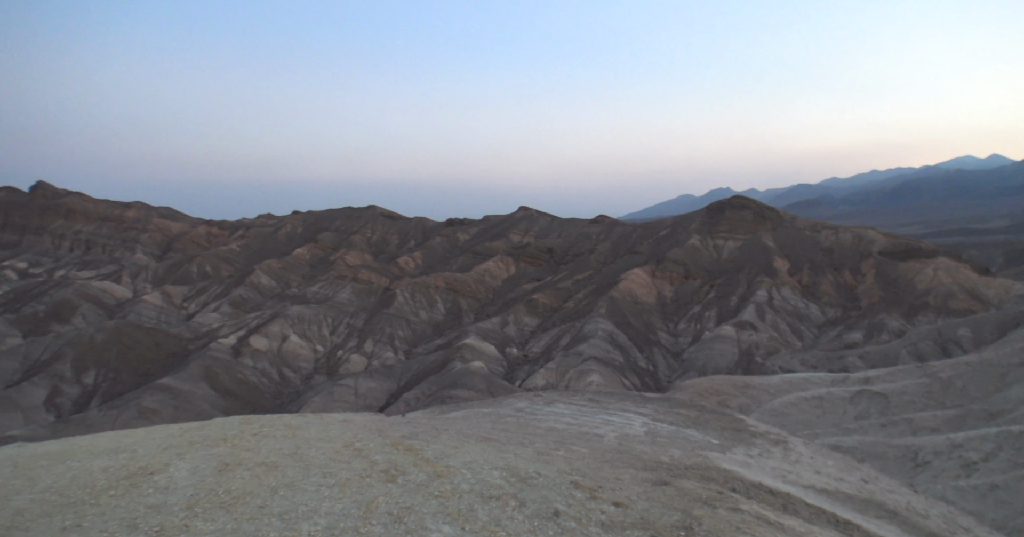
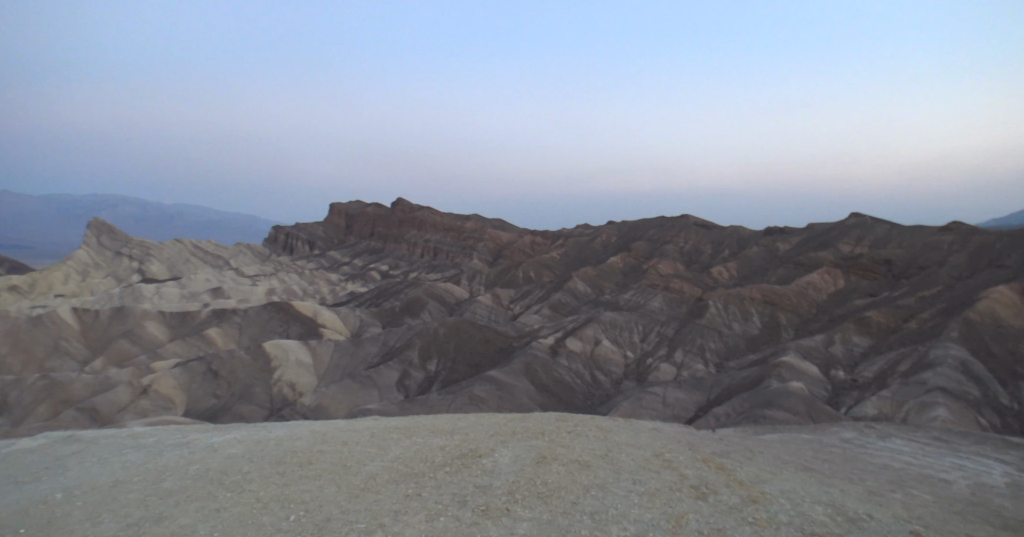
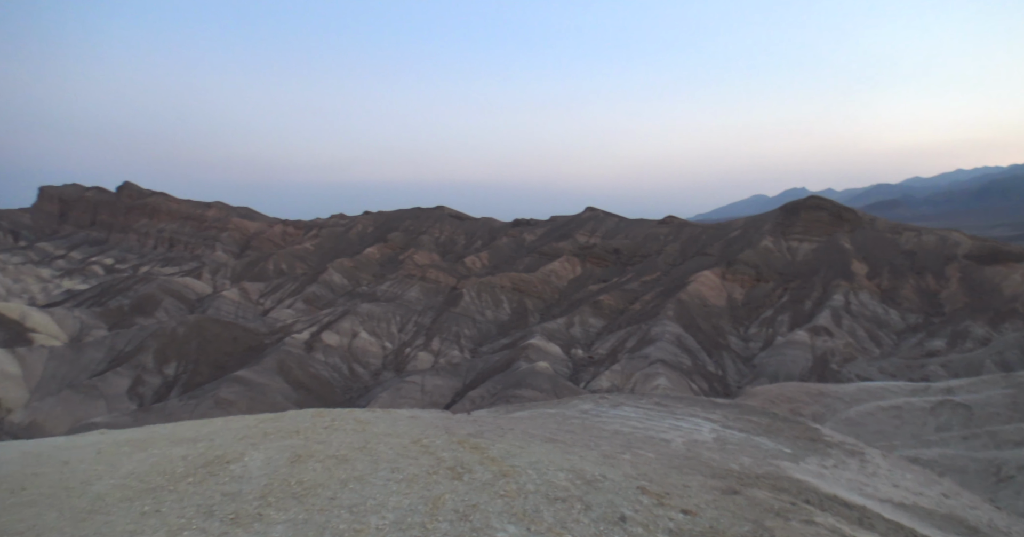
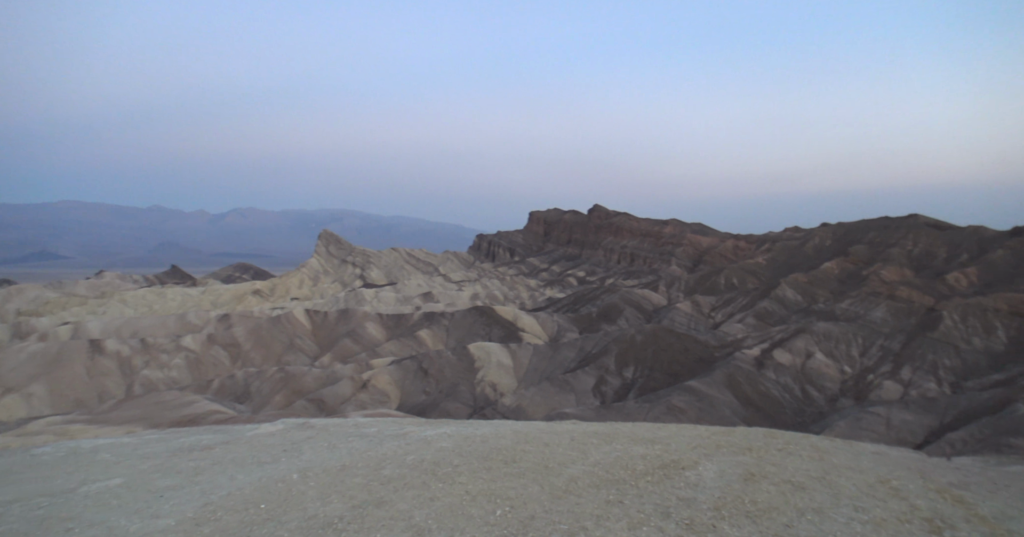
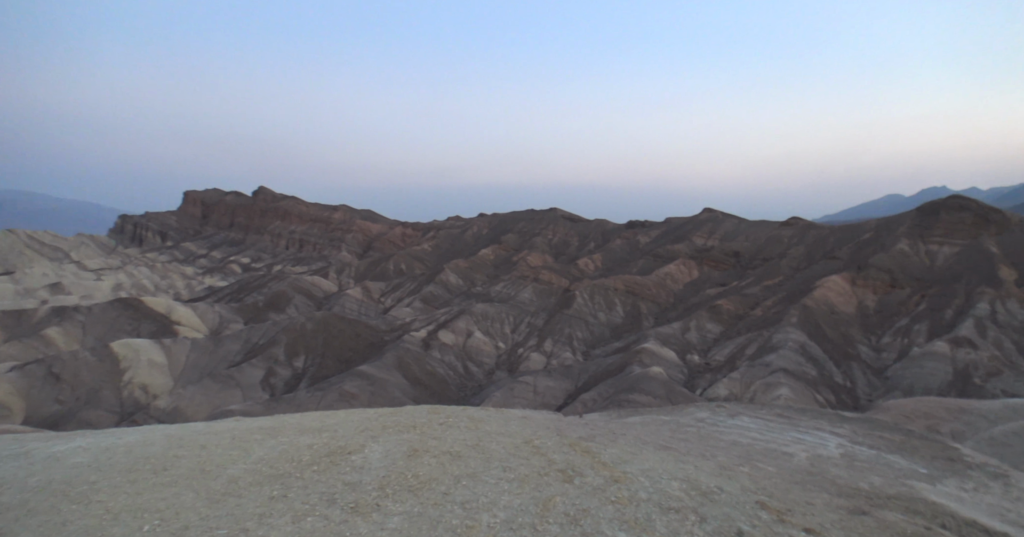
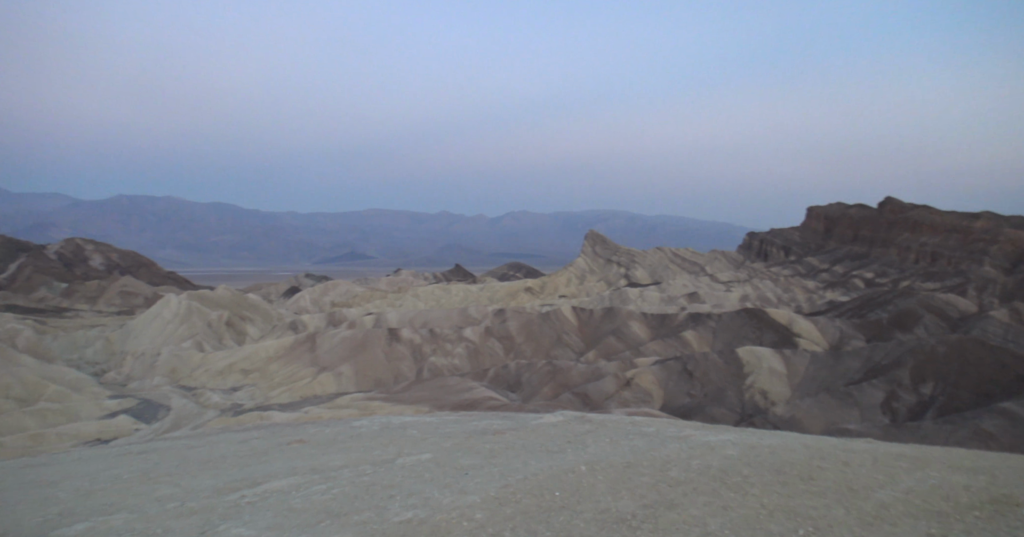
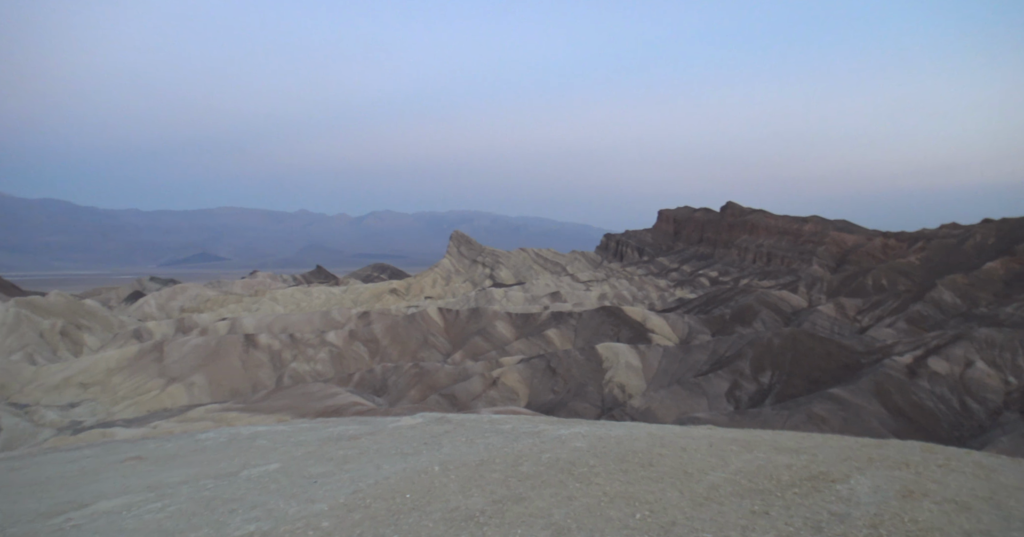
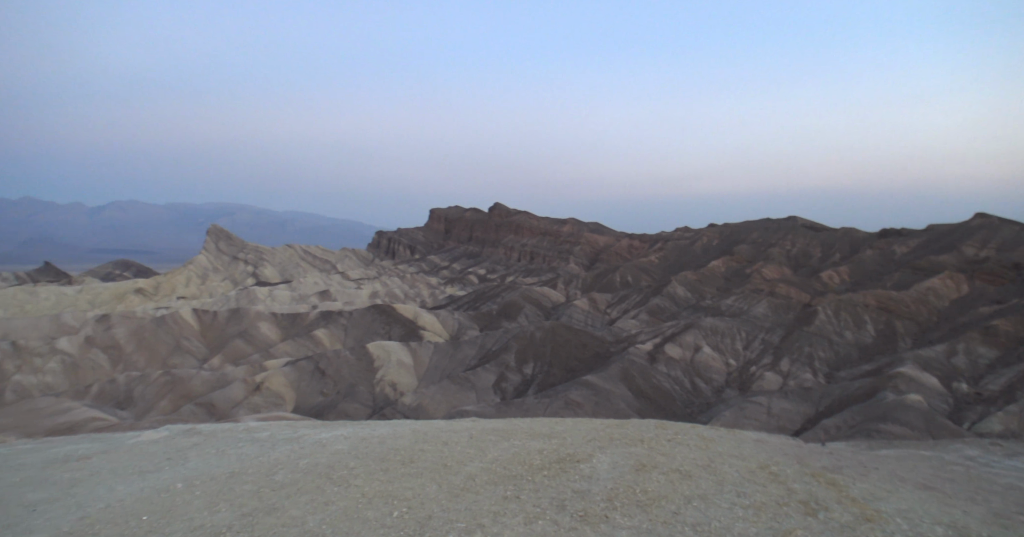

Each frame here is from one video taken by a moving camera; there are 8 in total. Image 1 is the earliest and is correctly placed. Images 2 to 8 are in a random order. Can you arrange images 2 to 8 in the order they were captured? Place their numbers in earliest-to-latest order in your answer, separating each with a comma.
3, 5, 2, 8, 4, 7, 6
